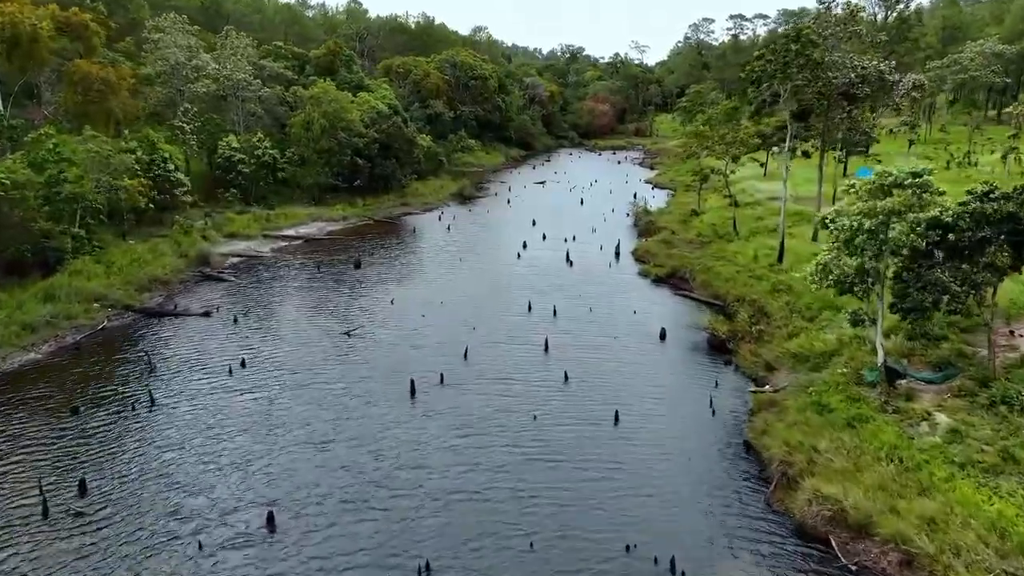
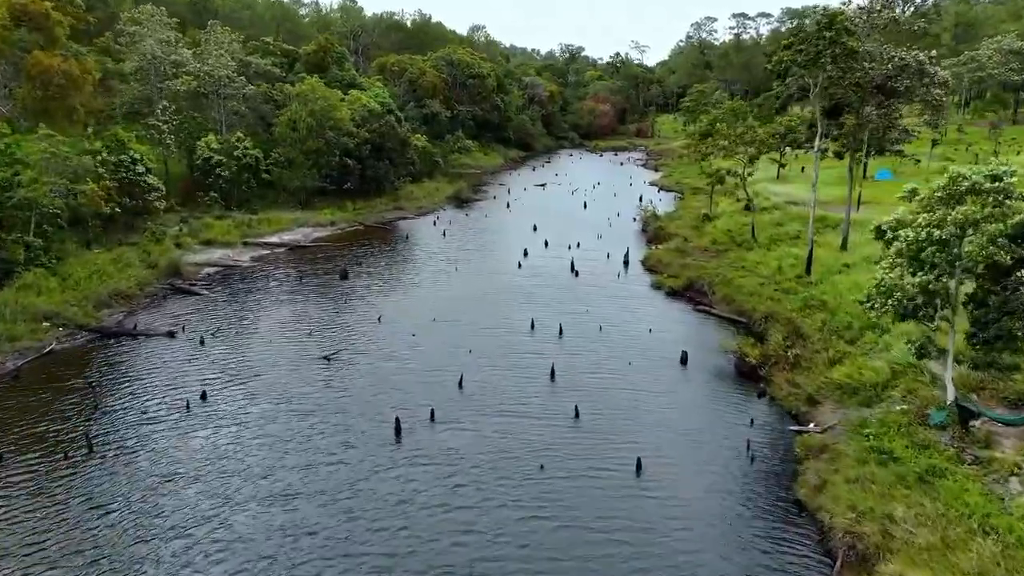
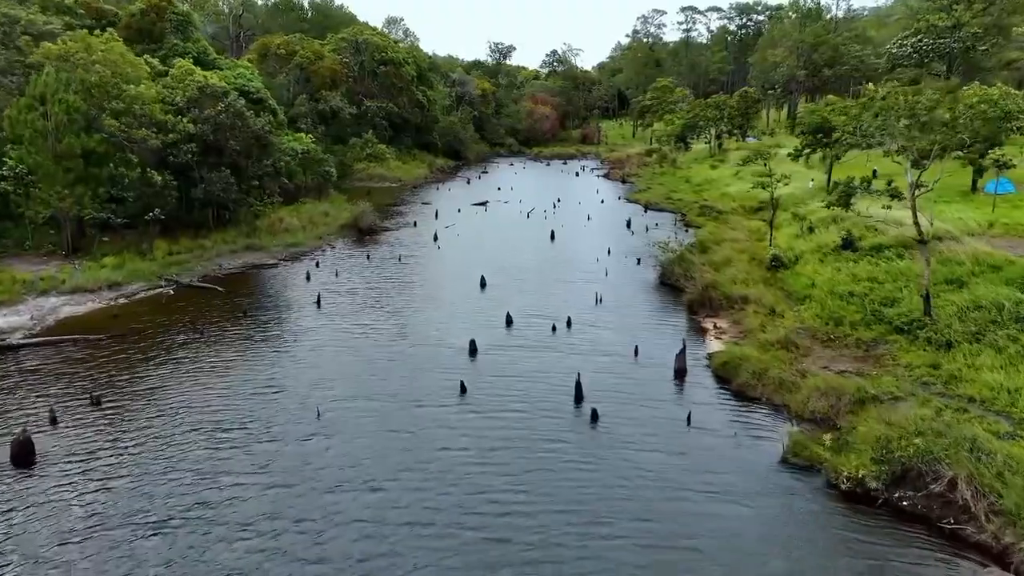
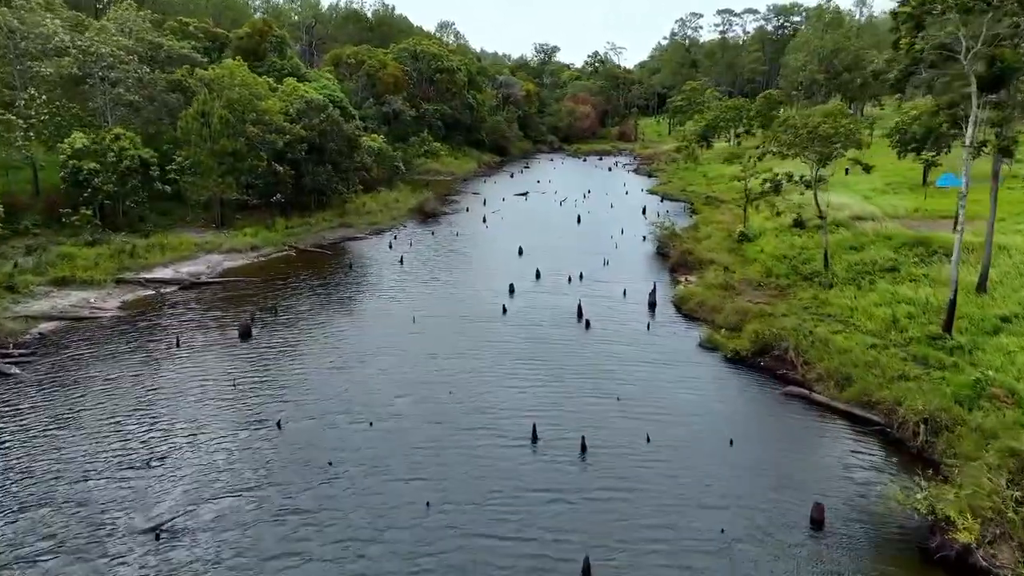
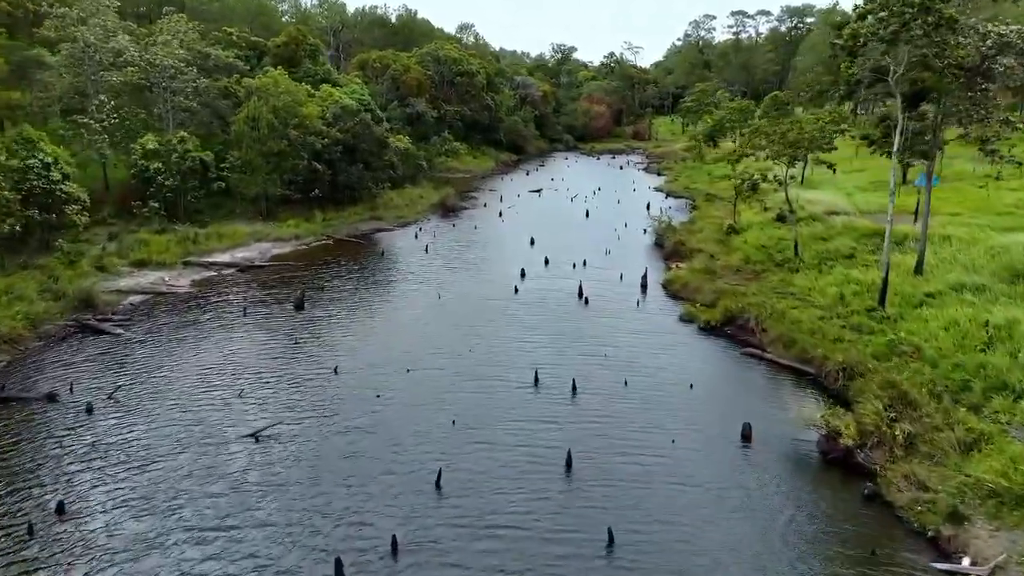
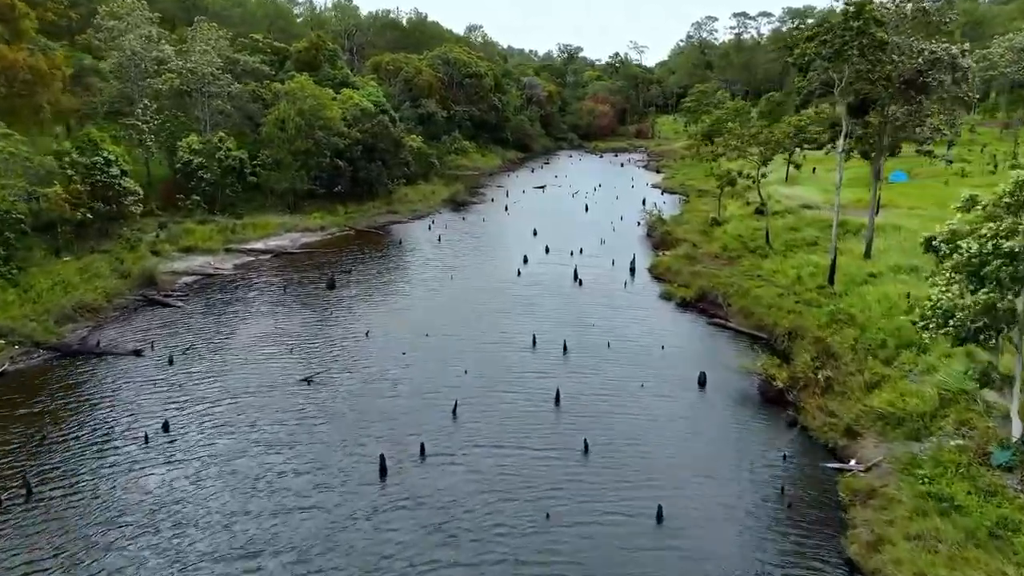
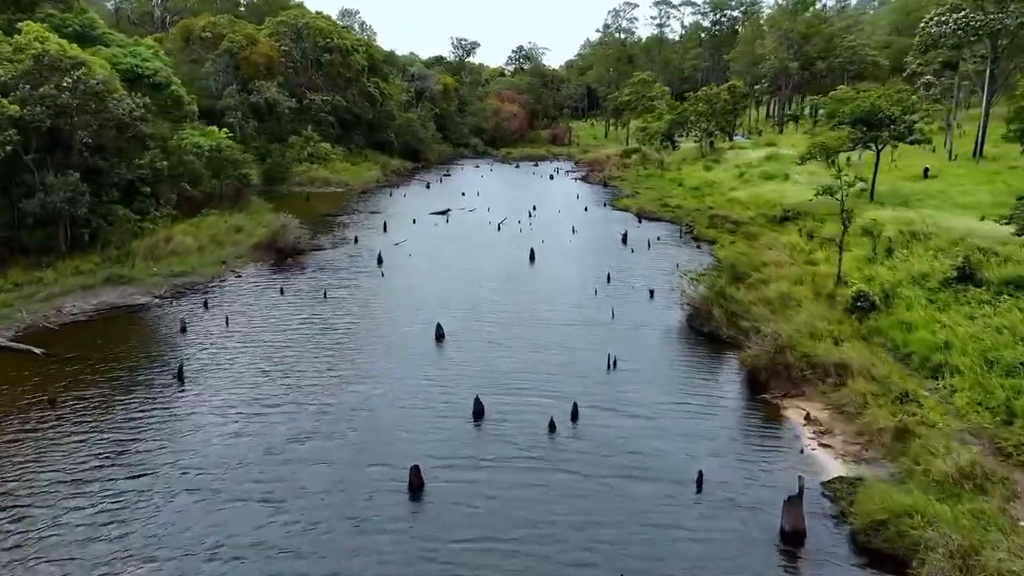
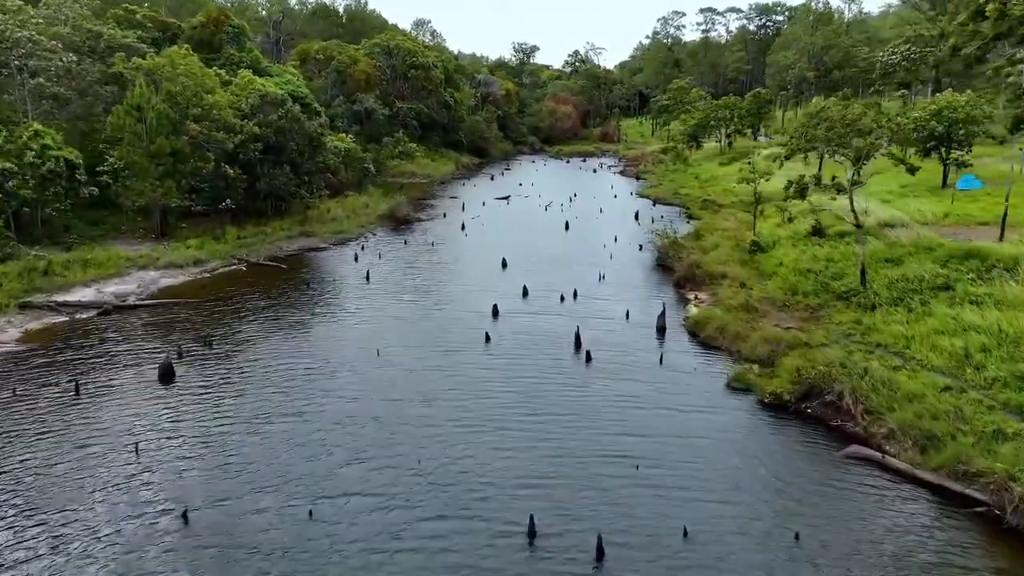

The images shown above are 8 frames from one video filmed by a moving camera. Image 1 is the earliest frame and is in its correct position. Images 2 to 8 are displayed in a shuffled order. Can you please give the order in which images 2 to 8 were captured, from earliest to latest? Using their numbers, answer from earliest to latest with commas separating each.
2, 6, 5, 4, 8, 3, 7
